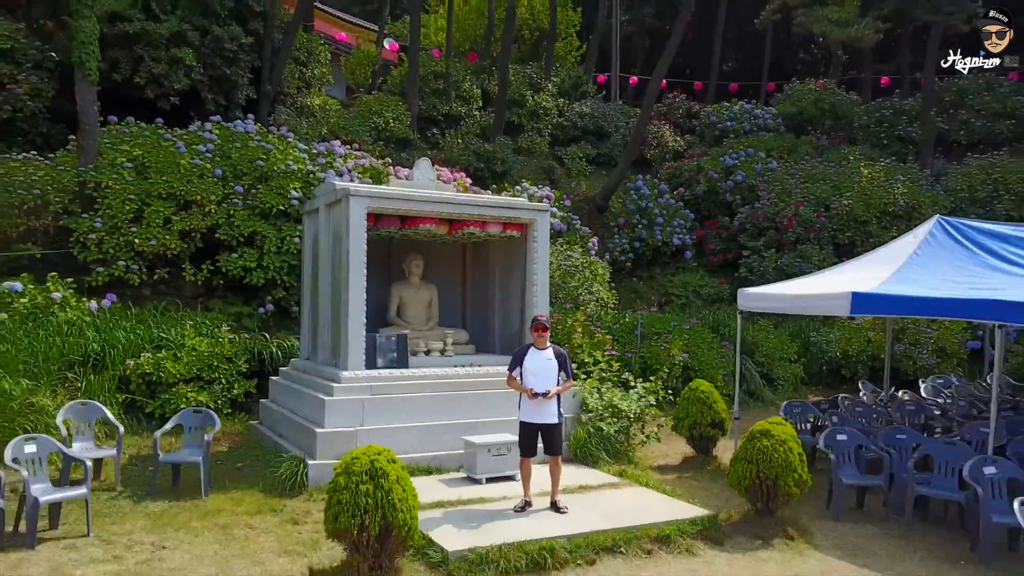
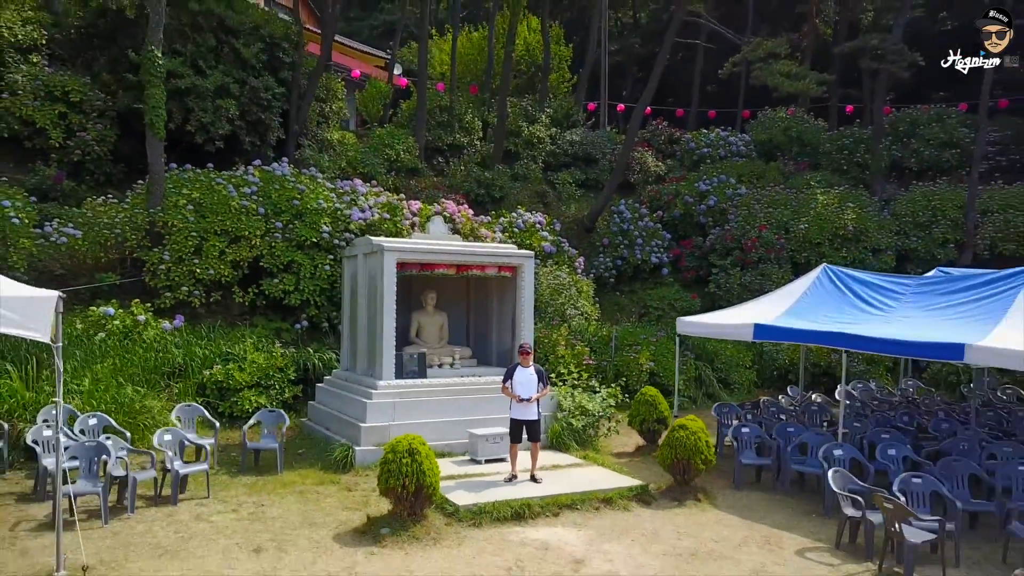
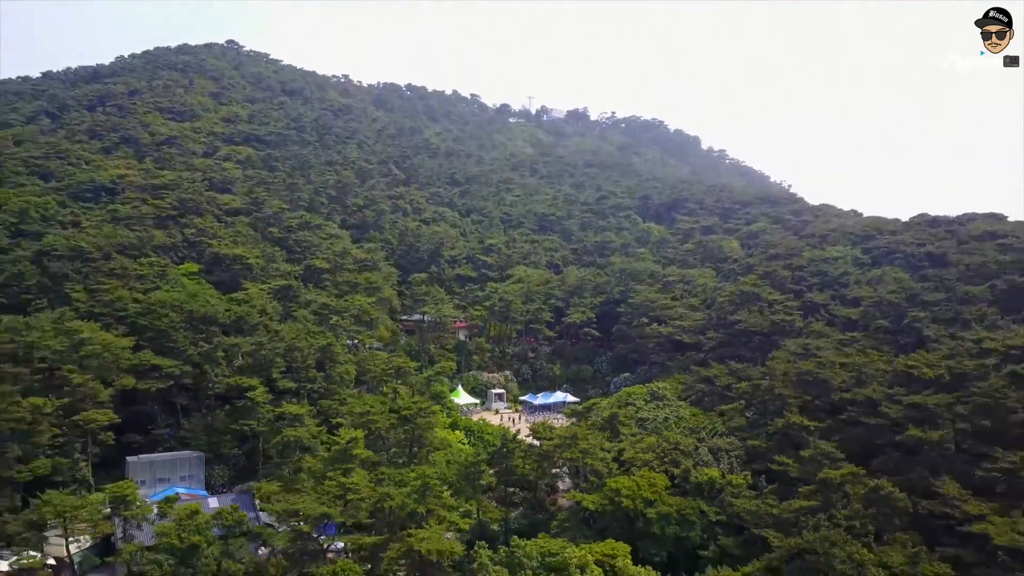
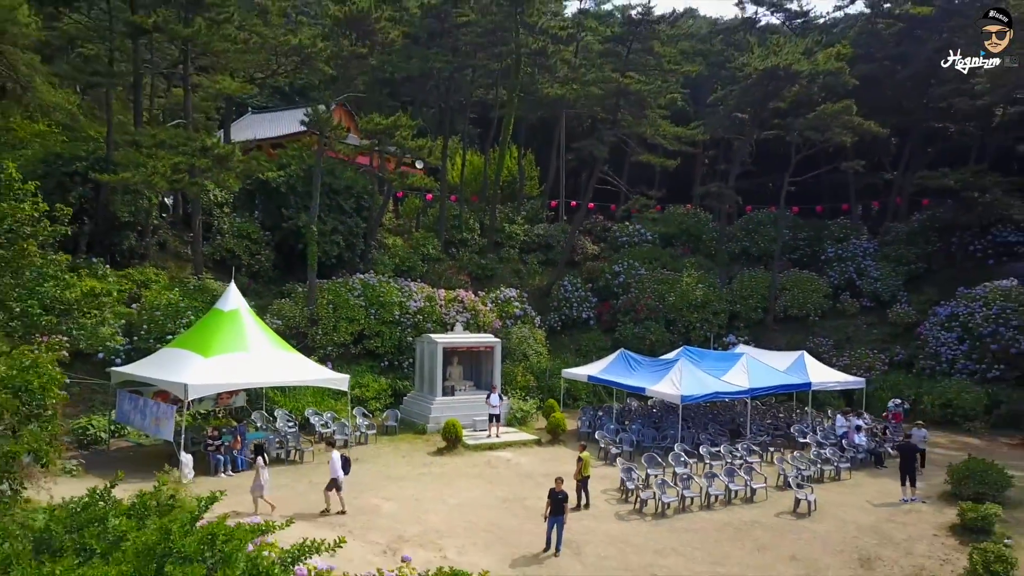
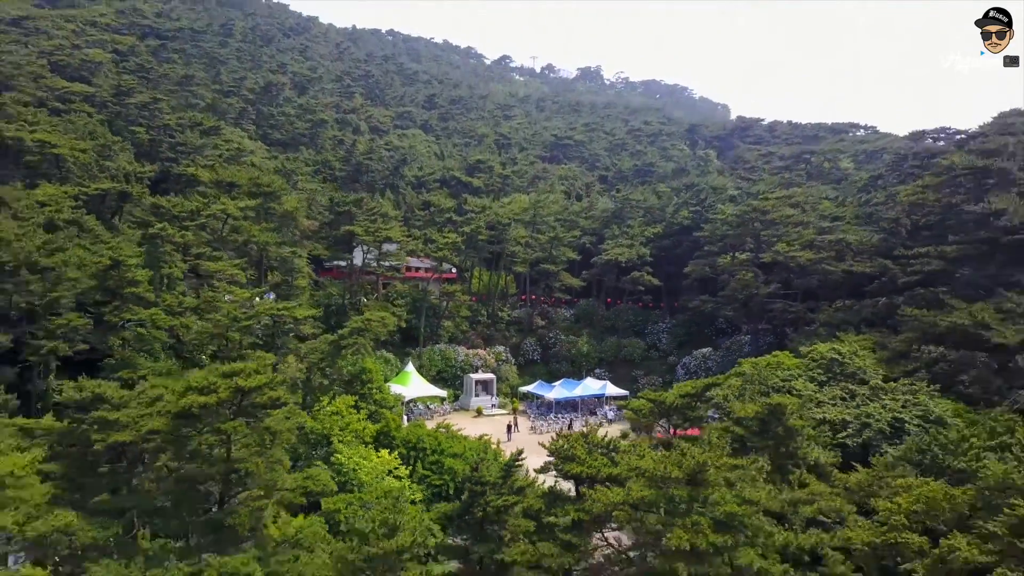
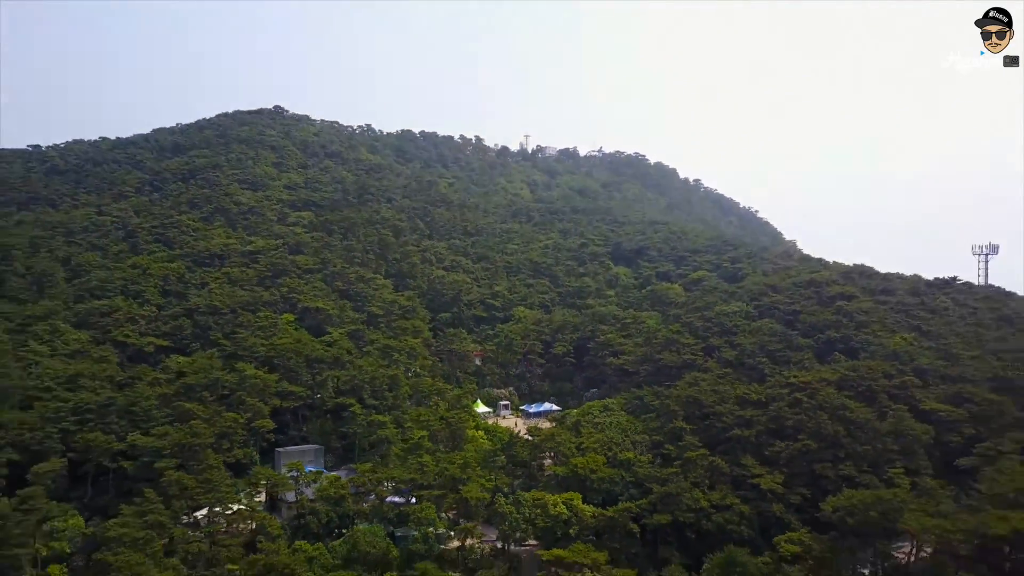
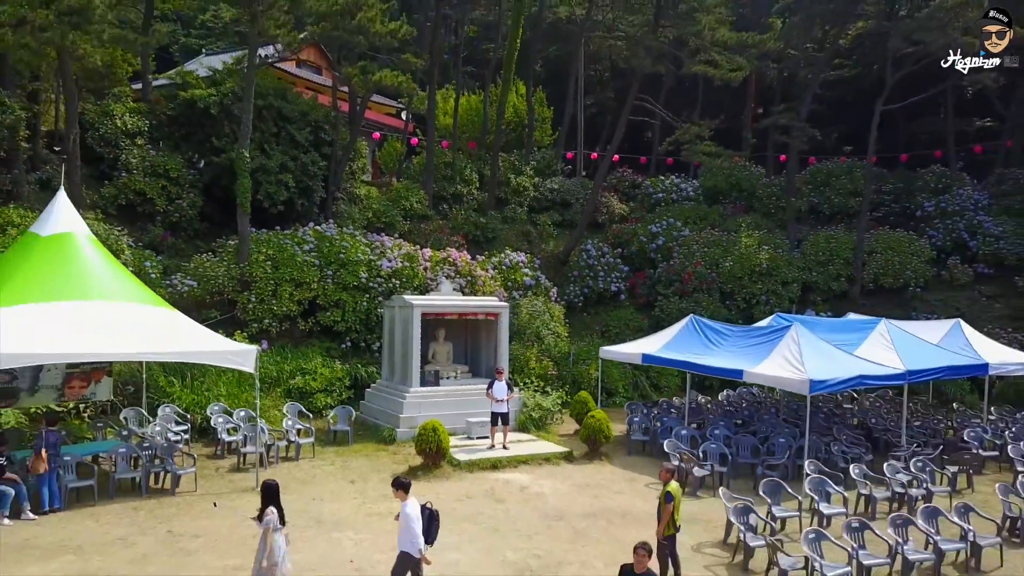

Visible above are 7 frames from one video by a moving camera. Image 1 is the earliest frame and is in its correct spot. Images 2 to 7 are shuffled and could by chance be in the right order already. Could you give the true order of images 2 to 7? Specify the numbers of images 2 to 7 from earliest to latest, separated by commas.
2, 7, 4, 5, 3, 6
